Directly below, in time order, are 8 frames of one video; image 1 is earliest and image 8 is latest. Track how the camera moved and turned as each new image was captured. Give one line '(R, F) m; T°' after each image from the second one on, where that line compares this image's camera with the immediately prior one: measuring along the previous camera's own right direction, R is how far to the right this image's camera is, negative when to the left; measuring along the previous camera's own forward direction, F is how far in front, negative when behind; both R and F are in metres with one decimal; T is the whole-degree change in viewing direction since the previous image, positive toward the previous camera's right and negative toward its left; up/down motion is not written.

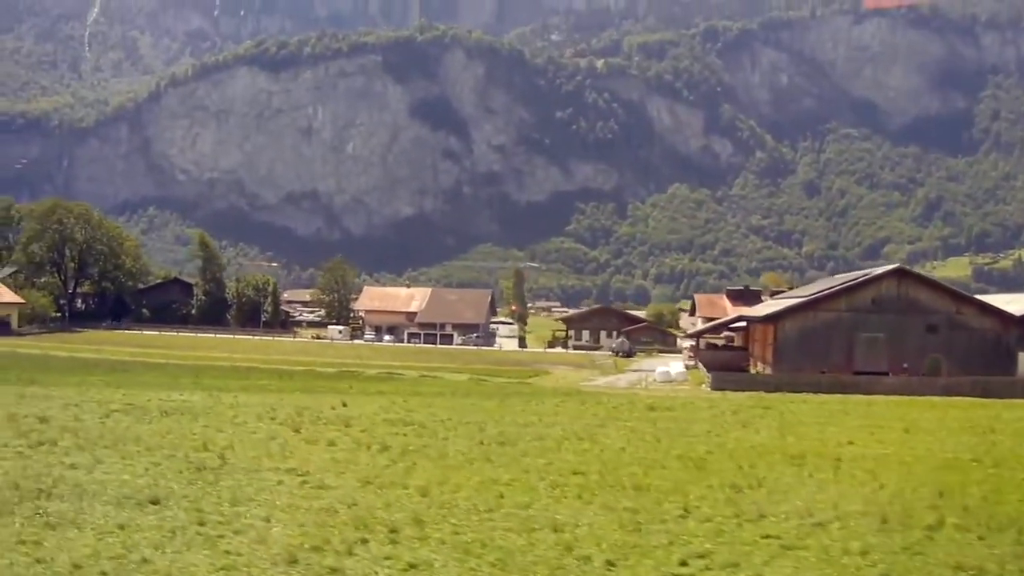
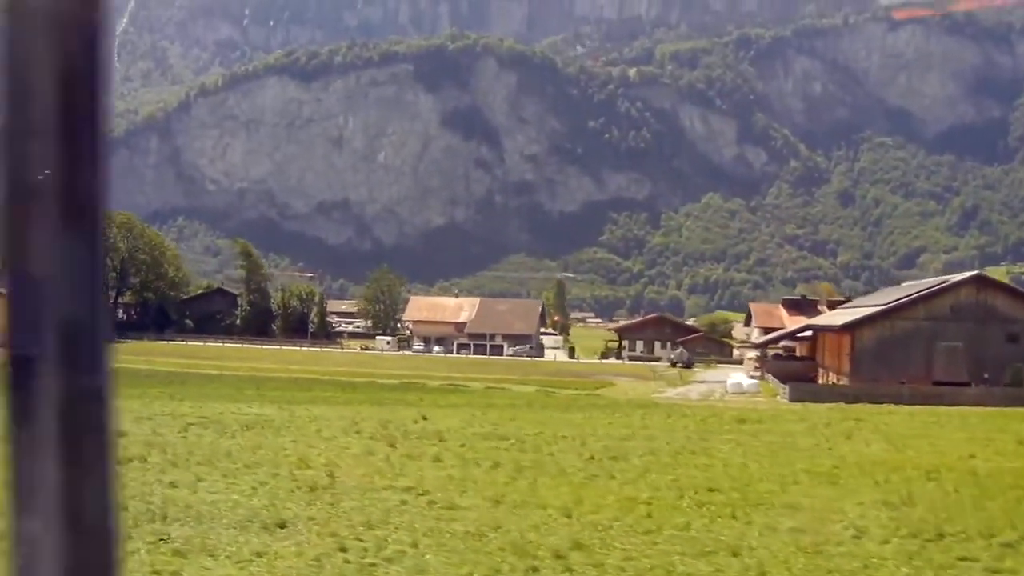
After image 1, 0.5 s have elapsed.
(-2.4, +2.1) m; -1°
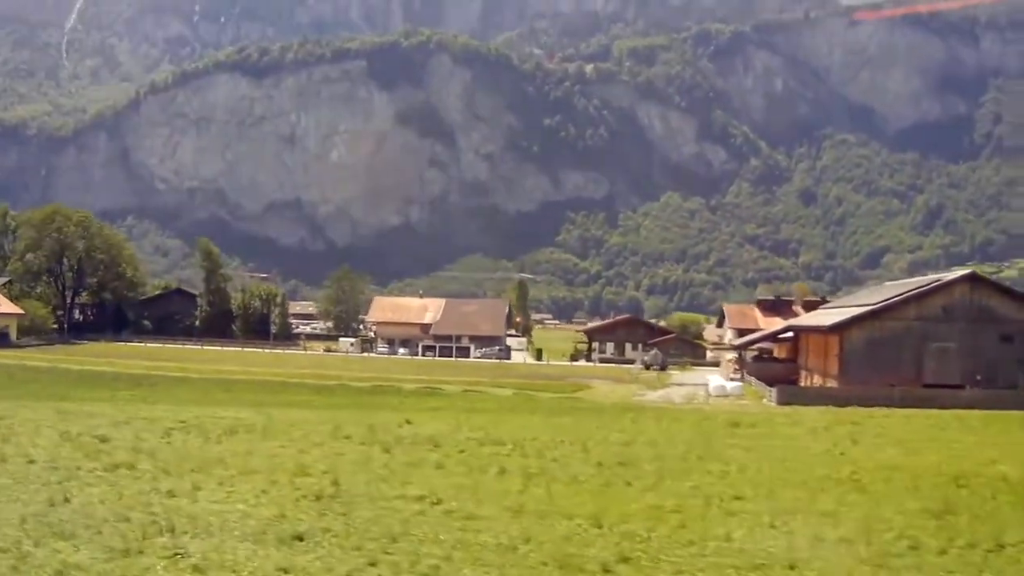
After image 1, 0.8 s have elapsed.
(-1.4, +1.4) m; +2°
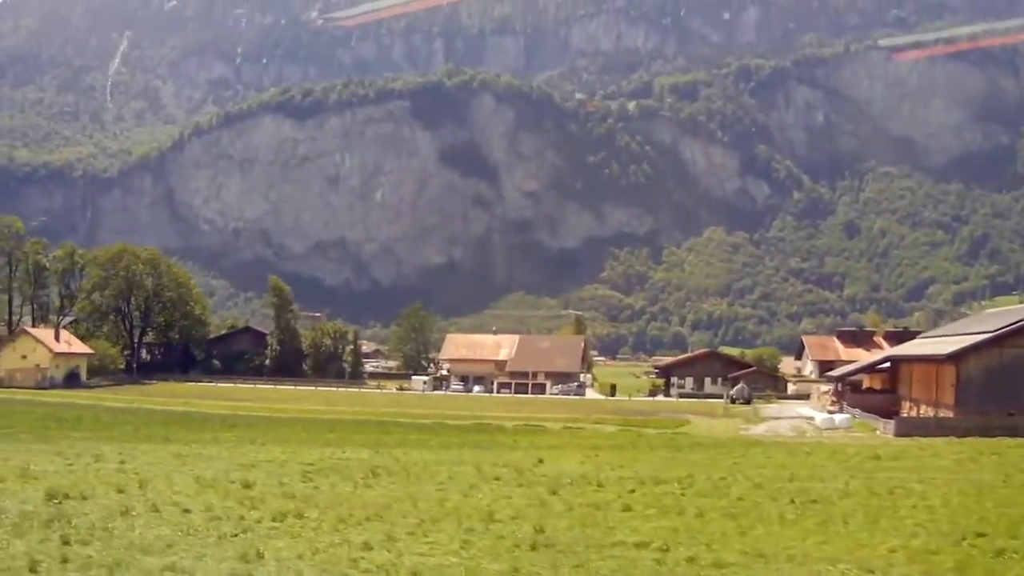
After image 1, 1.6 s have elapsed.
(-3.7, +2.5) m; -2°
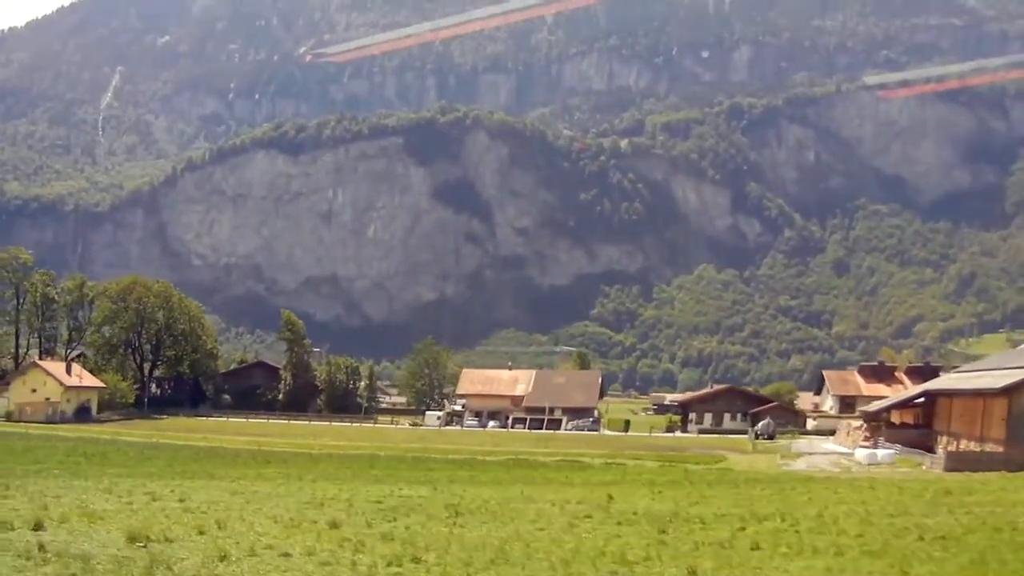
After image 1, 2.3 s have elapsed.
(-3.0, +1.6) m; +1°
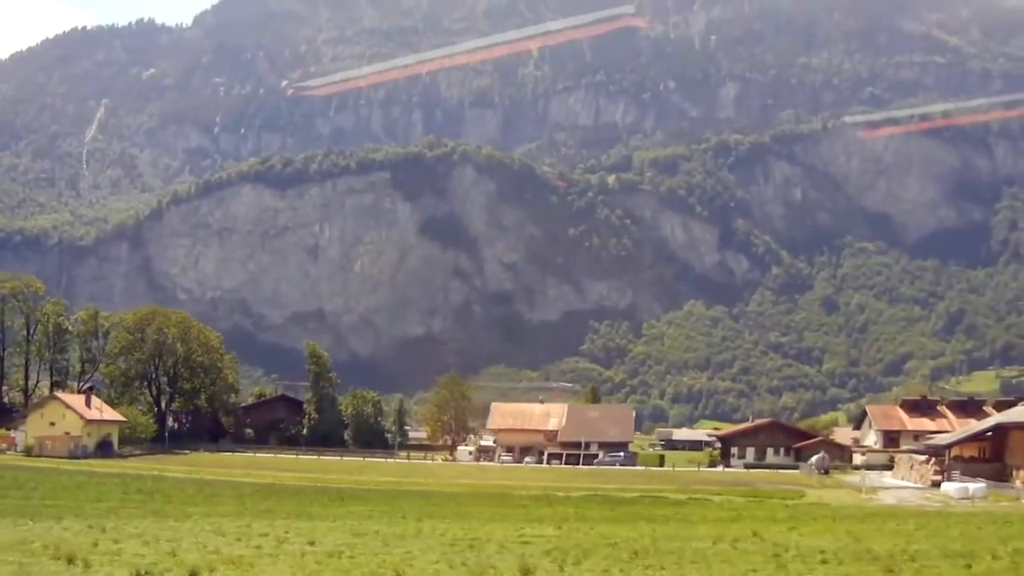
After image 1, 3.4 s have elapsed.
(-5.1, +3.5) m; +1°
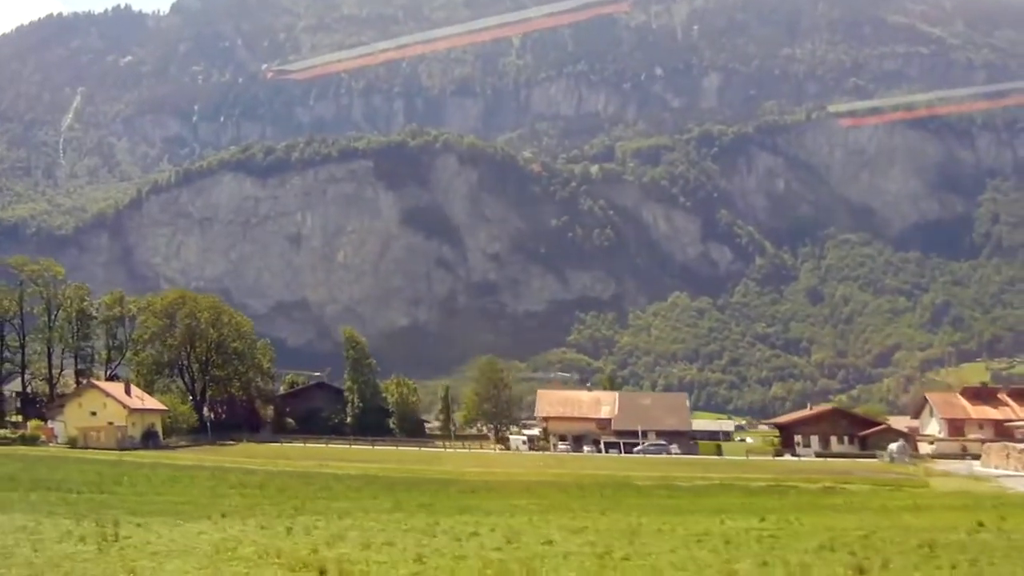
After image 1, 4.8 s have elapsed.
(-7.0, +4.4) m; +2°
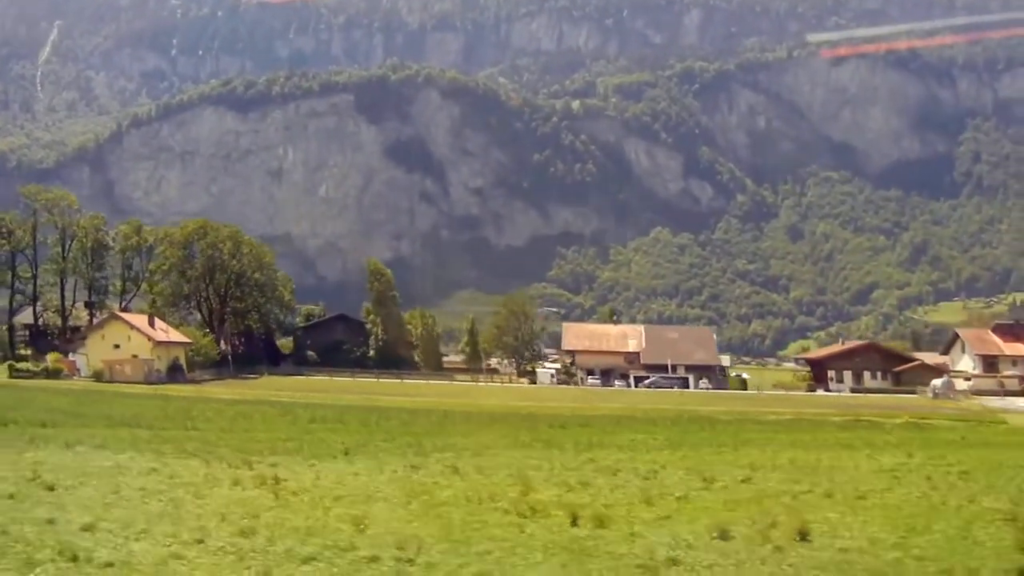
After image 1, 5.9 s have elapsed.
(-4.7, +3.0) m; +2°
